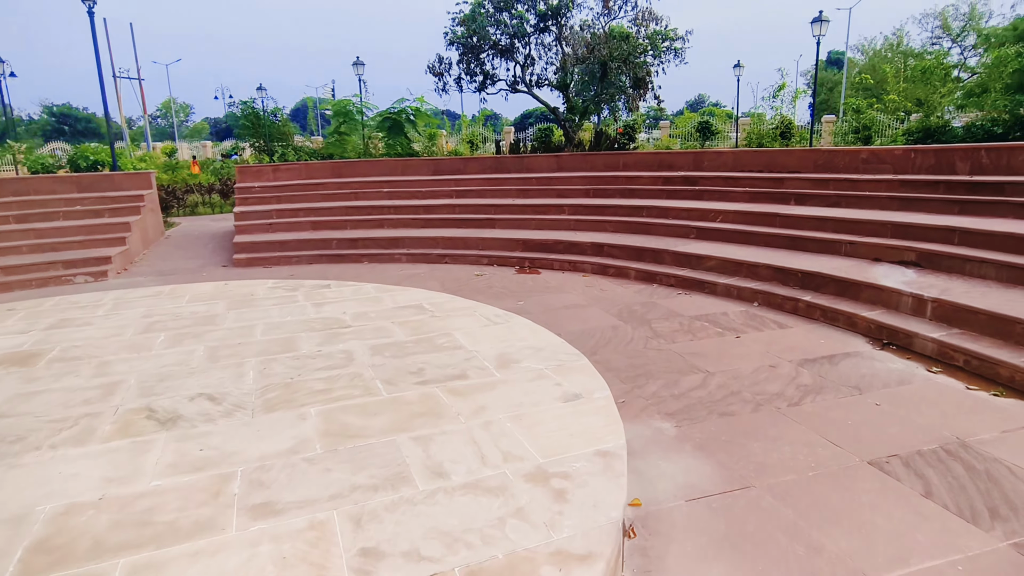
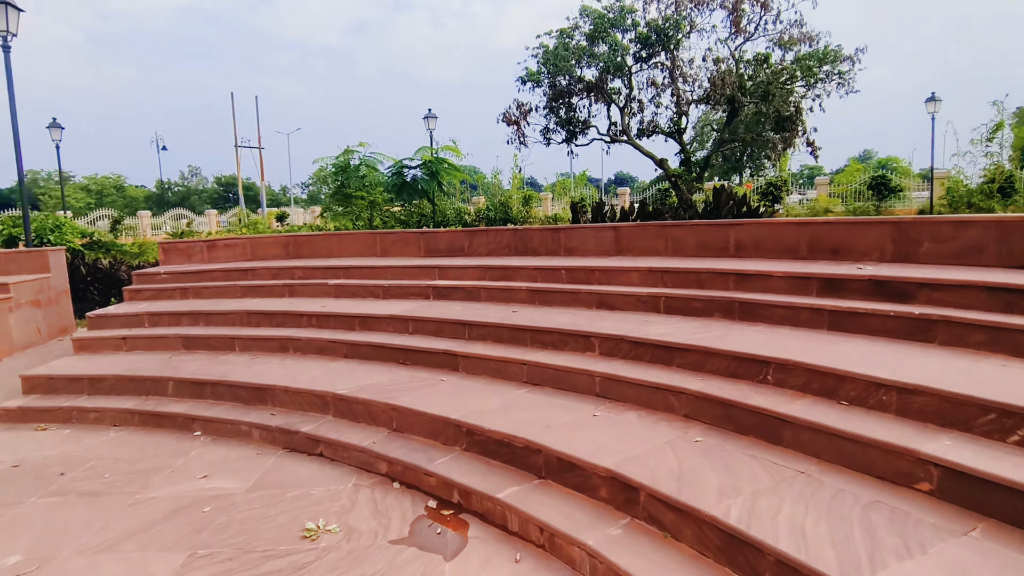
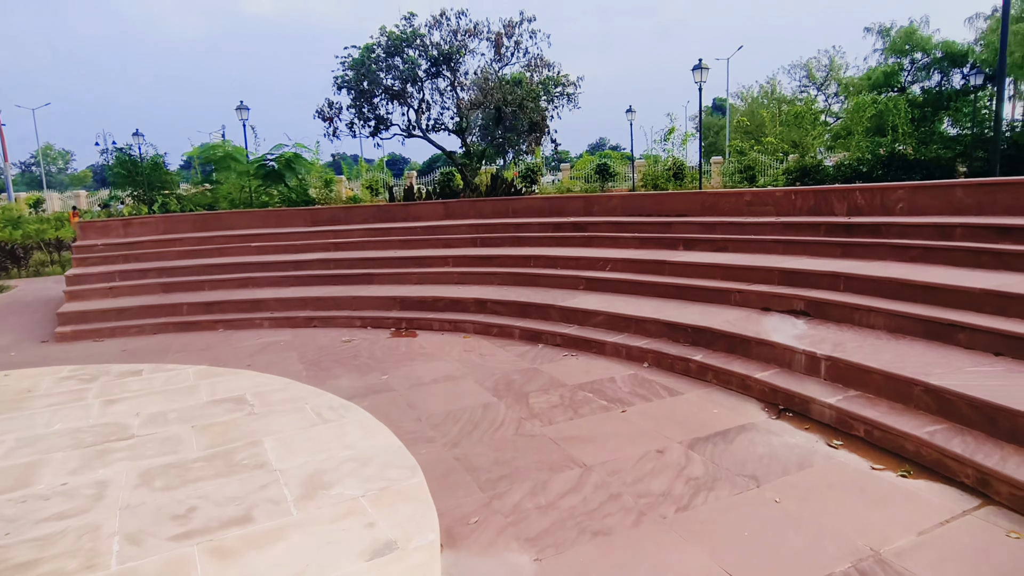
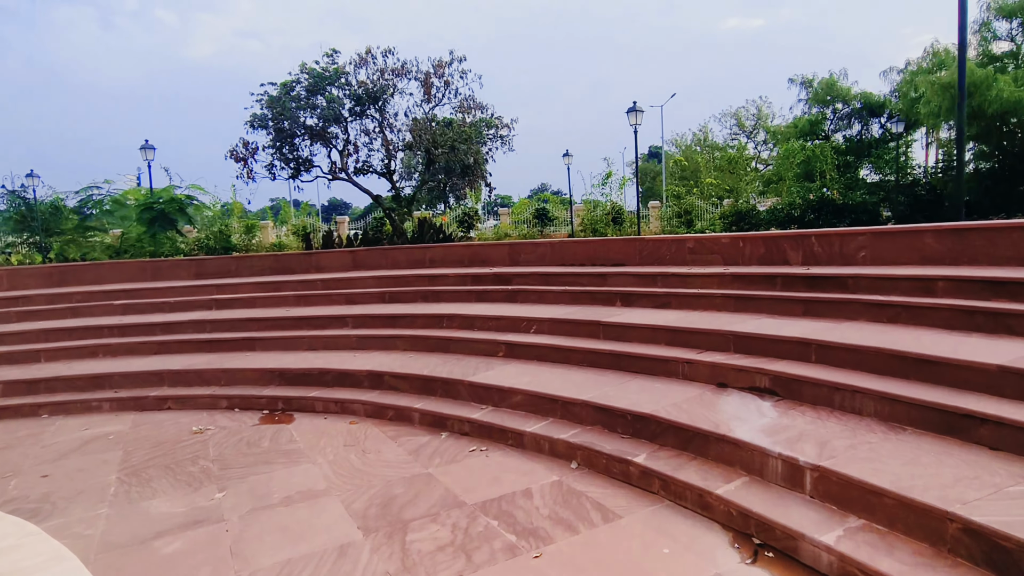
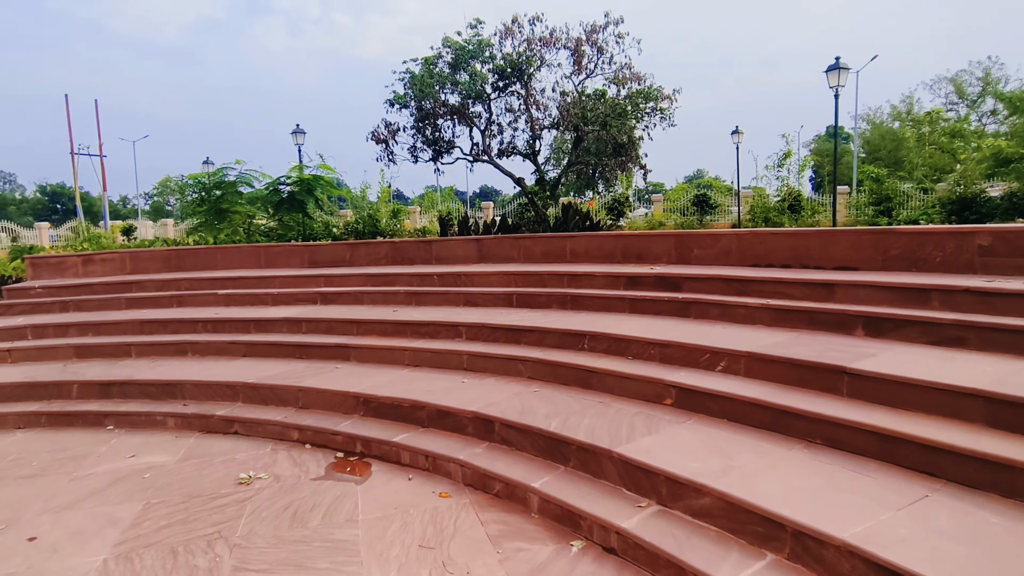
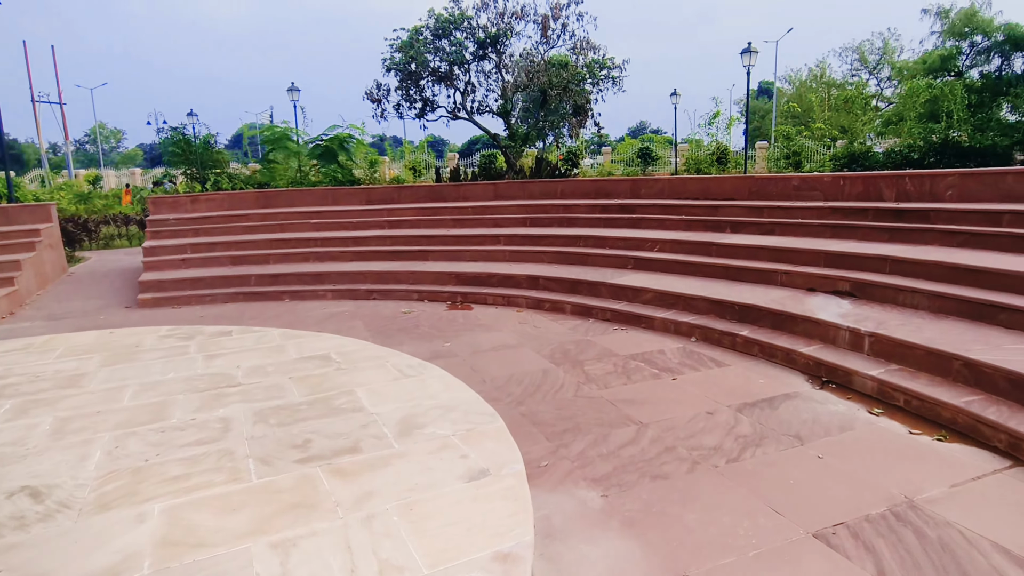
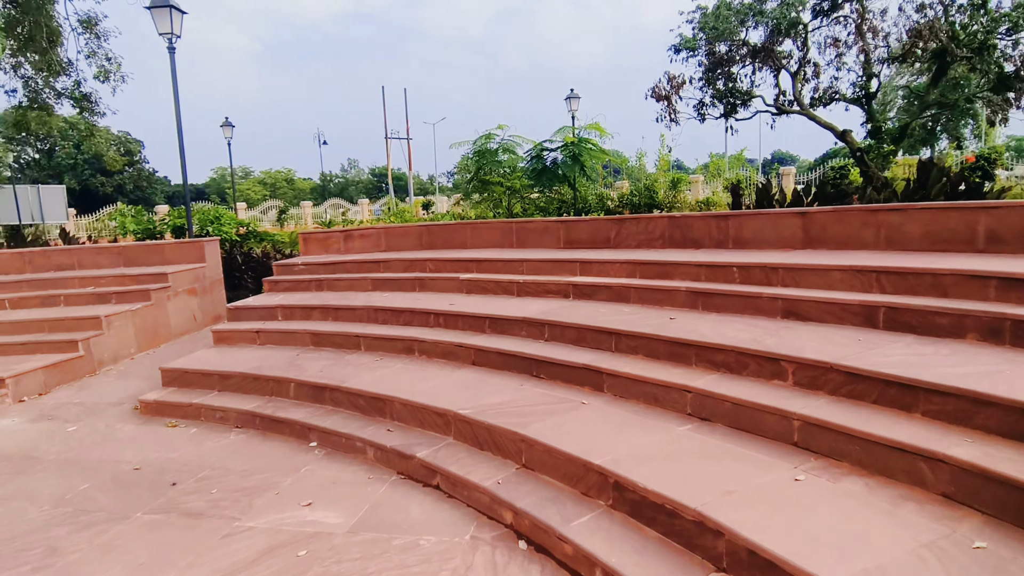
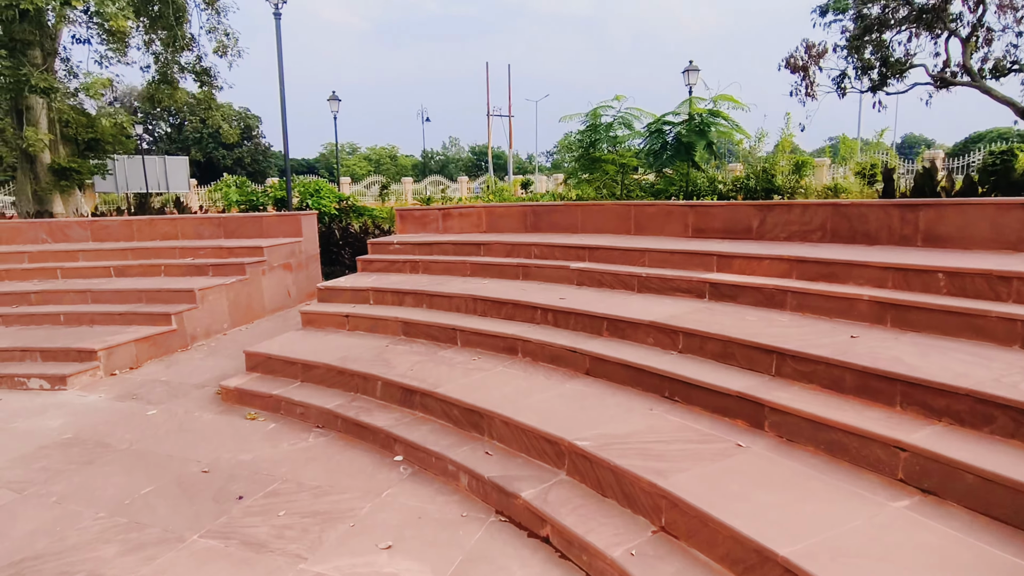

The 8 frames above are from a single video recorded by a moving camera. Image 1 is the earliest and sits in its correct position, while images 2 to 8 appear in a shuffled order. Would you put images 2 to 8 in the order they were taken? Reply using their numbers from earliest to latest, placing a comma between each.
6, 3, 4, 5, 2, 7, 8
